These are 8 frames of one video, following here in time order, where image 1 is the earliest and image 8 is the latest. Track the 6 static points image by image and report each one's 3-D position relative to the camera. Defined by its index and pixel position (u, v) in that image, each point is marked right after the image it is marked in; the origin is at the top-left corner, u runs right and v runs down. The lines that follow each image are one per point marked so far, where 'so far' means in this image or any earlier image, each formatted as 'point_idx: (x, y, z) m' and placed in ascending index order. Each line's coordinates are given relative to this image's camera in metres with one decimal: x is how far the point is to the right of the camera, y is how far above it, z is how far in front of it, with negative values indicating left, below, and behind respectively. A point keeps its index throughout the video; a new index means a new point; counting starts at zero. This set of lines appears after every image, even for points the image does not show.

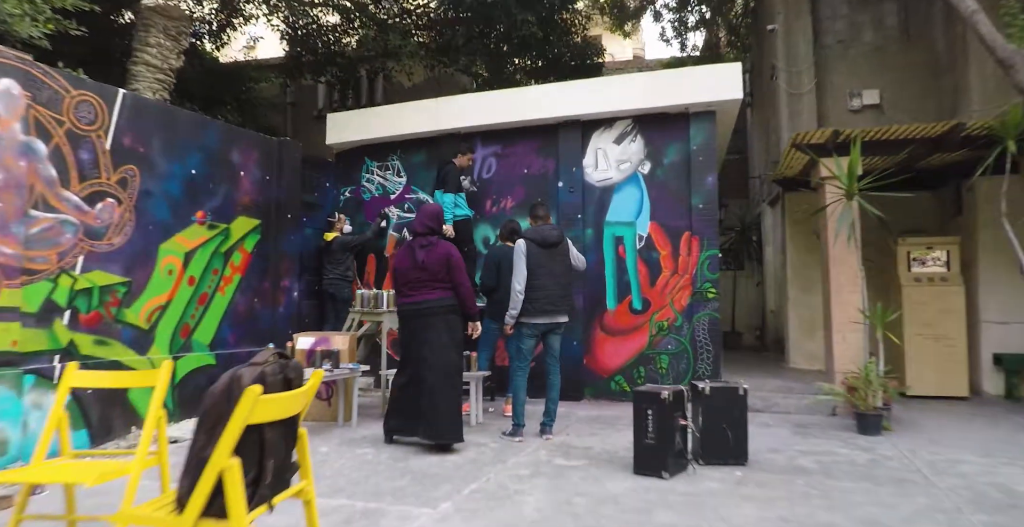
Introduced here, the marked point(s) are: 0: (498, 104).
0: (-0.2, +1.8, +6.6) m
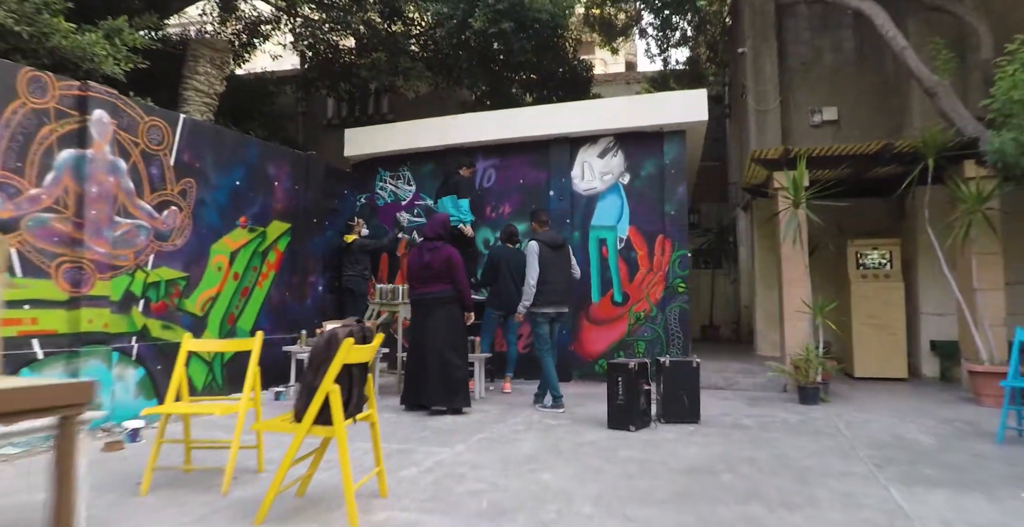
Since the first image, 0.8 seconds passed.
0: (-0.2, +1.8, +7.6) m
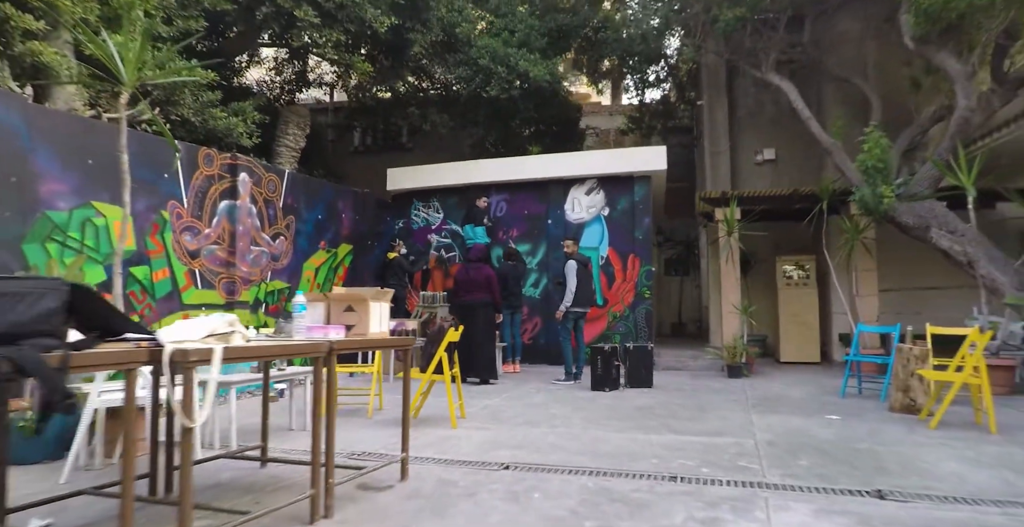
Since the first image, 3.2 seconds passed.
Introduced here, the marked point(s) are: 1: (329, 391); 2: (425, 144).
0: (-0.1, +1.6, +9.9) m
1: (-0.9, -0.6, +3.0) m
2: (-1.9, +2.5, +12.6) m
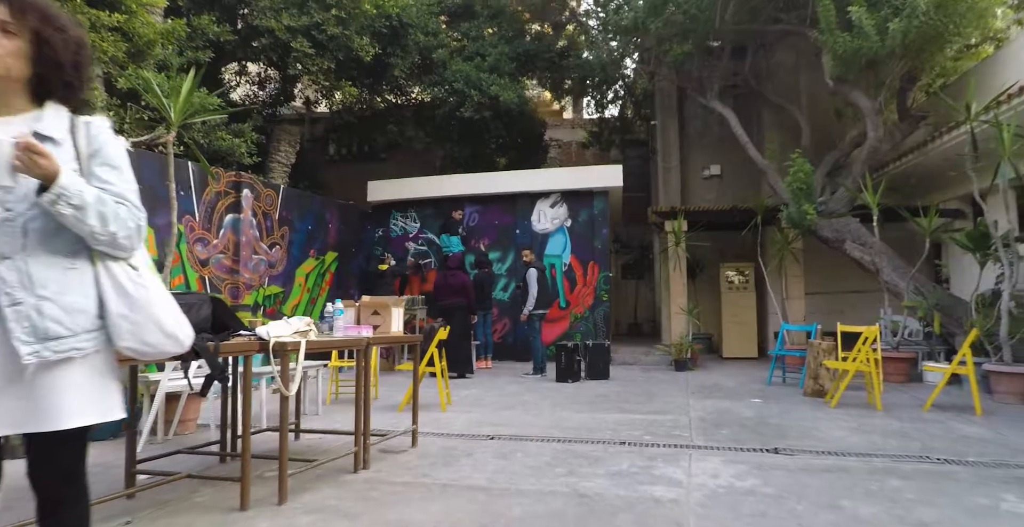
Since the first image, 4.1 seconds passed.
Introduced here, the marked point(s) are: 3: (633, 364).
0: (-0.6, +1.5, +10.9) m
1: (-1.0, -0.7, +3.9) m
2: (-2.6, +2.4, +13.5) m
3: (+2.2, -1.8, +10.5) m
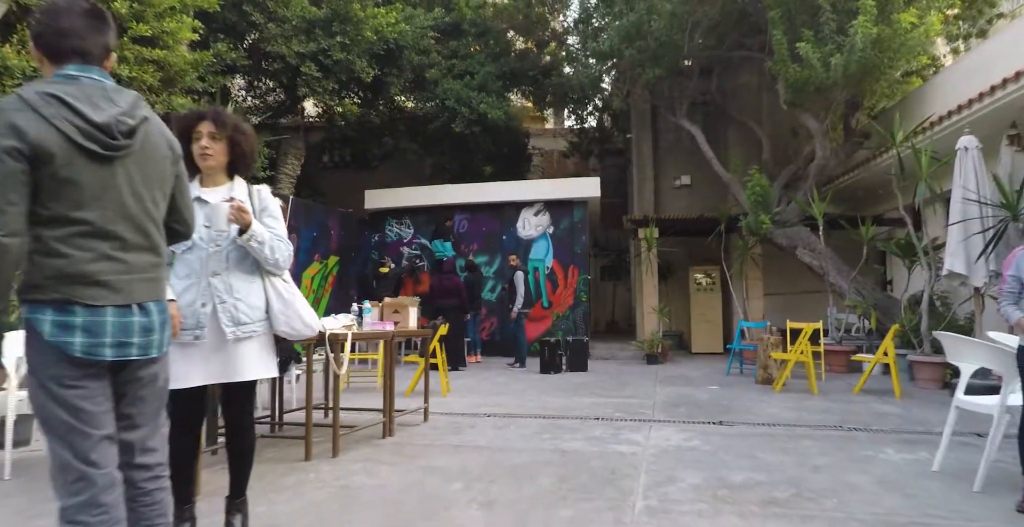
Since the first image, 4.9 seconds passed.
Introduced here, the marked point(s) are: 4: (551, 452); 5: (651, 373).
0: (-0.9, +1.4, +11.9) m
1: (-1.0, -0.8, +4.9) m
2: (-2.9, +2.4, +14.4) m
3: (+1.9, -1.9, +11.5) m
4: (+0.3, -1.4, +4.3) m
5: (+2.2, -1.7, +9.4) m
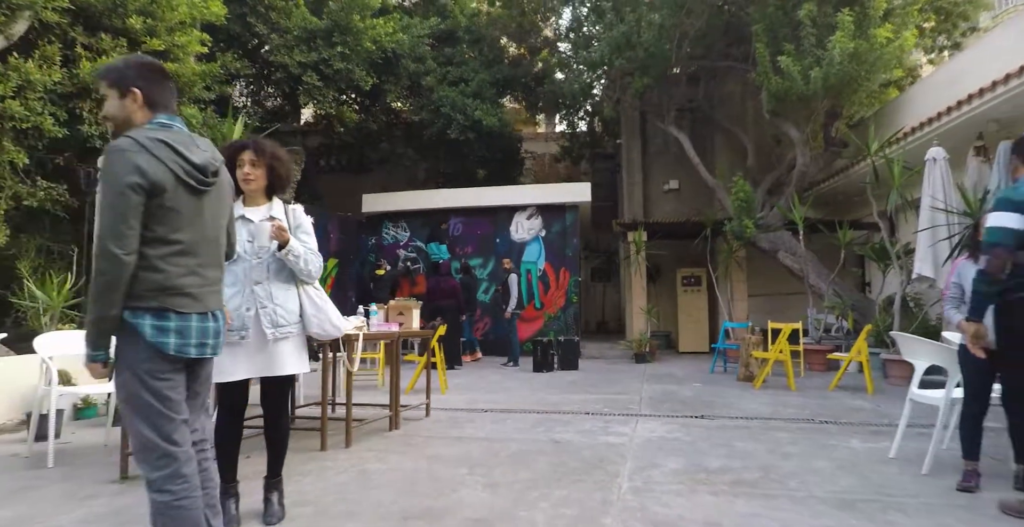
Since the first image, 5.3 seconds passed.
0: (-1.0, +1.4, +12.3) m
1: (-1.1, -0.9, +5.3) m
2: (-3.1, +2.3, +14.7) m
3: (+1.8, -1.9, +12.0) m
4: (+0.3, -1.4, +4.7) m
5: (+2.1, -1.8, +9.8) m
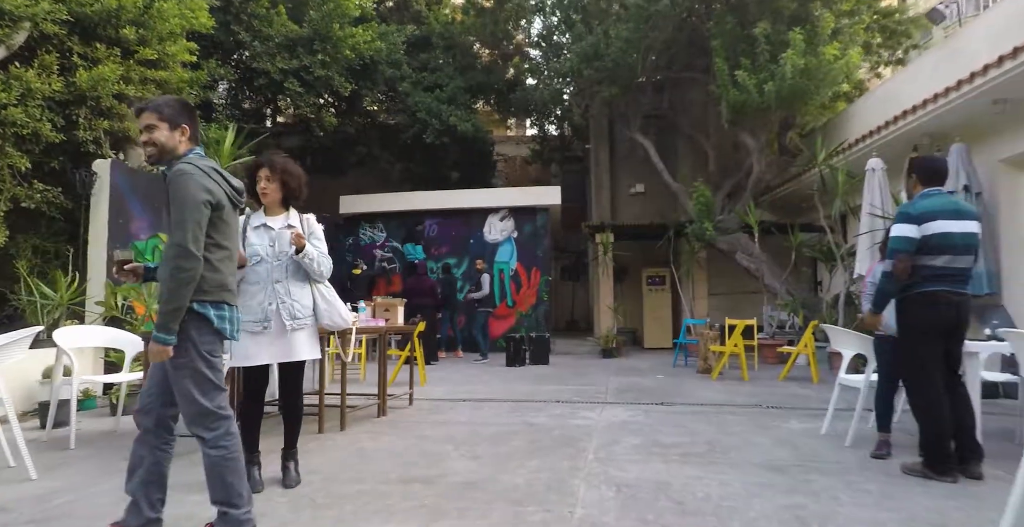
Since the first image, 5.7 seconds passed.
0: (-1.6, +1.4, +12.7) m
1: (-1.3, -0.9, +5.7) m
2: (-3.8, +2.3, +15.0) m
3: (+1.2, -1.9, +12.5) m
4: (+0.1, -1.4, +5.2) m
5: (+1.7, -1.8, +10.4) m
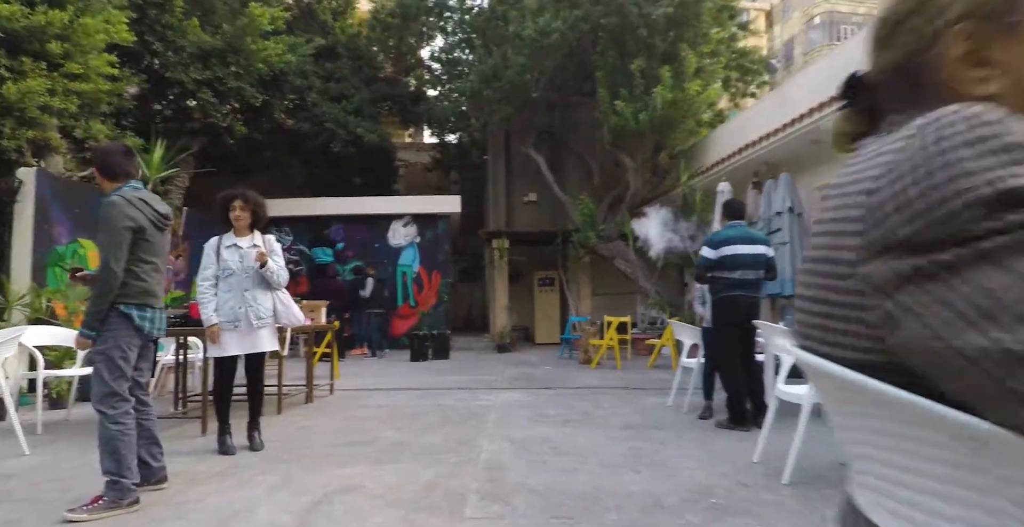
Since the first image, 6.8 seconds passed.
0: (-3.8, +1.3, +13.3) m
1: (-2.3, -0.9, +6.5) m
2: (-6.3, +2.3, +15.2) m
3: (-1.0, -2.0, +13.7) m
4: (-0.9, -1.5, +6.2) m
5: (-0.2, -1.9, +11.6) m
